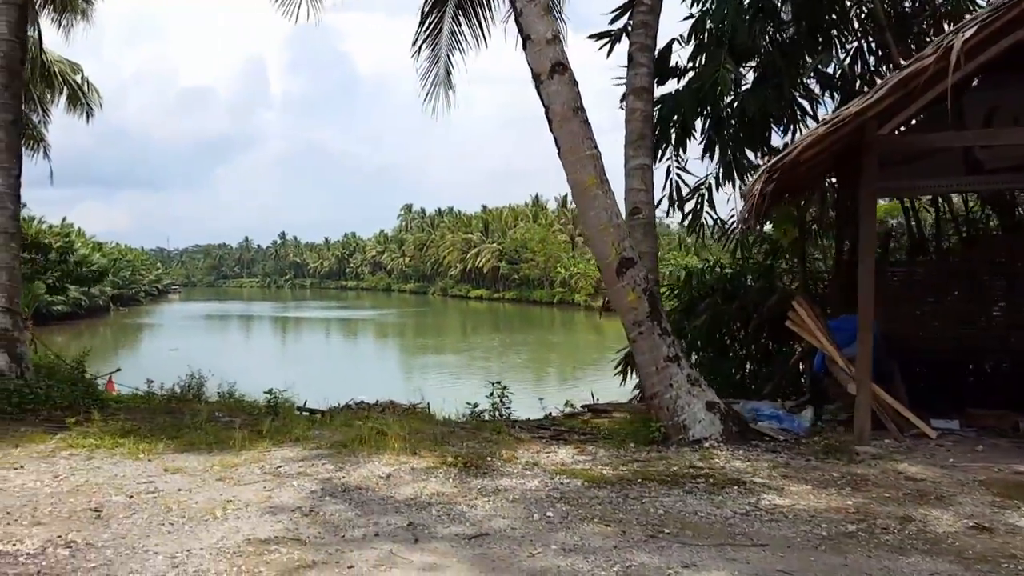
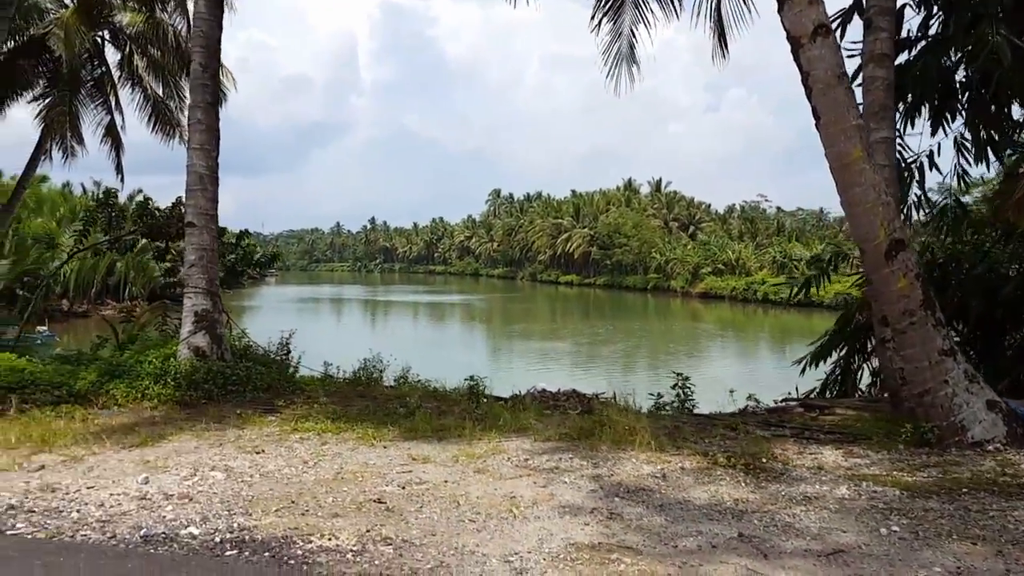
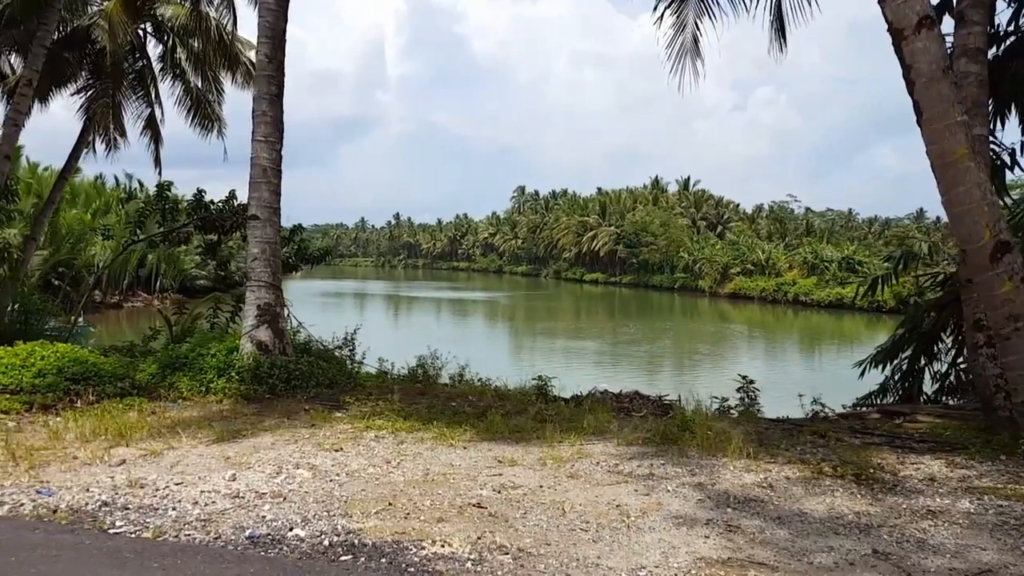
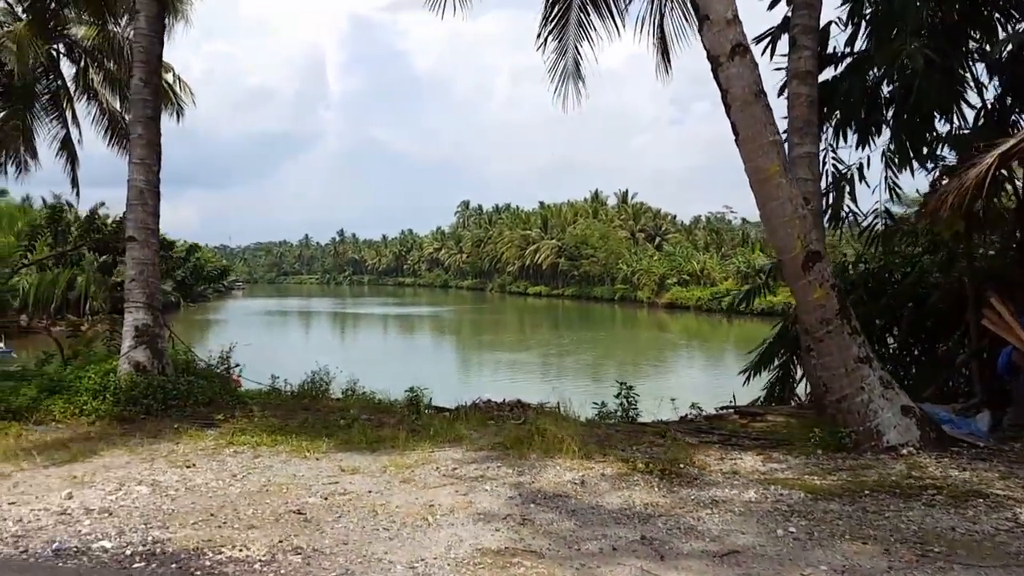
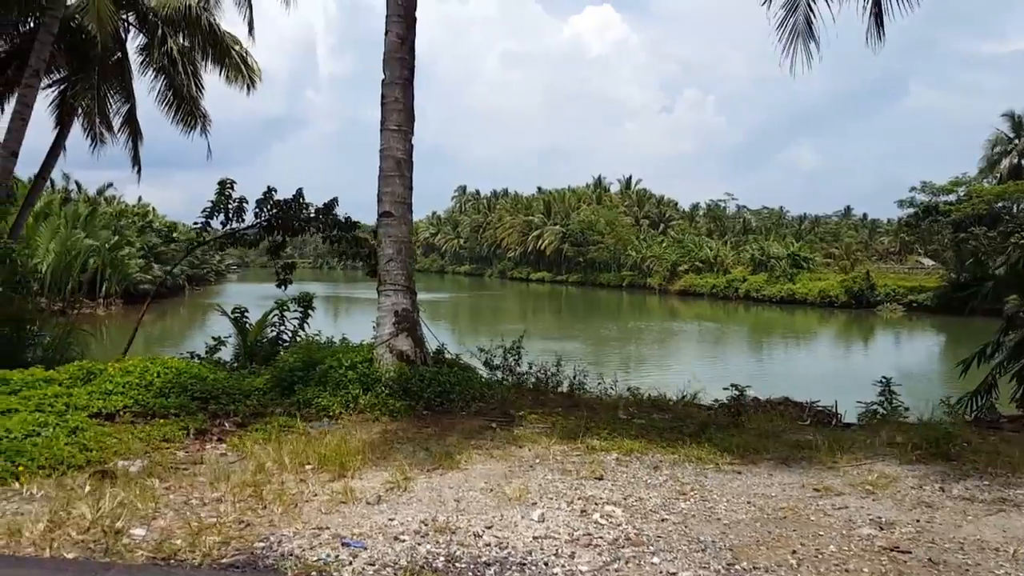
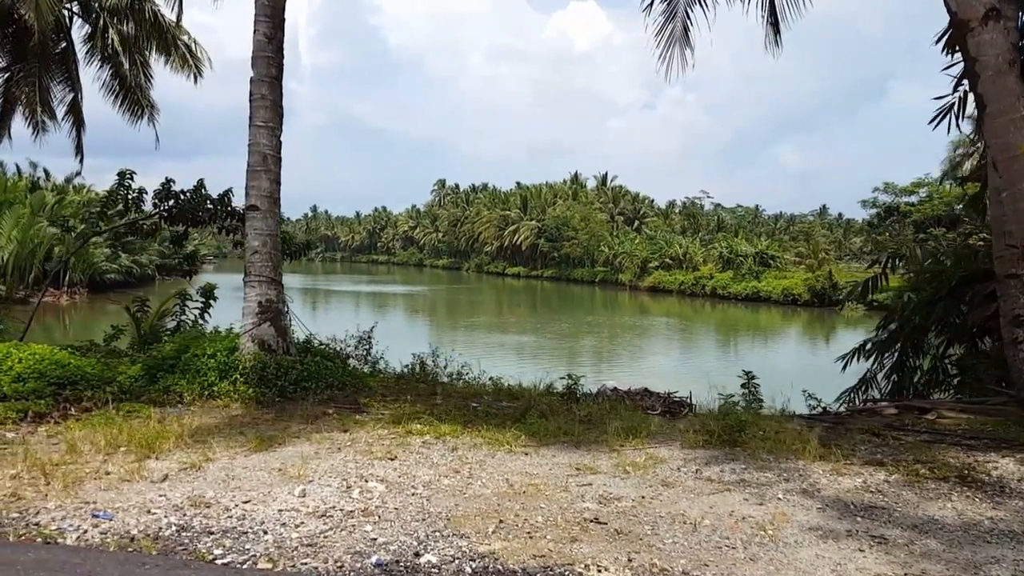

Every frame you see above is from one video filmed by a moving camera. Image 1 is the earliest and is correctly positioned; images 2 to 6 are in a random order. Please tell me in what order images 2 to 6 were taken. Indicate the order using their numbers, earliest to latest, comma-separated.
4, 2, 3, 6, 5
